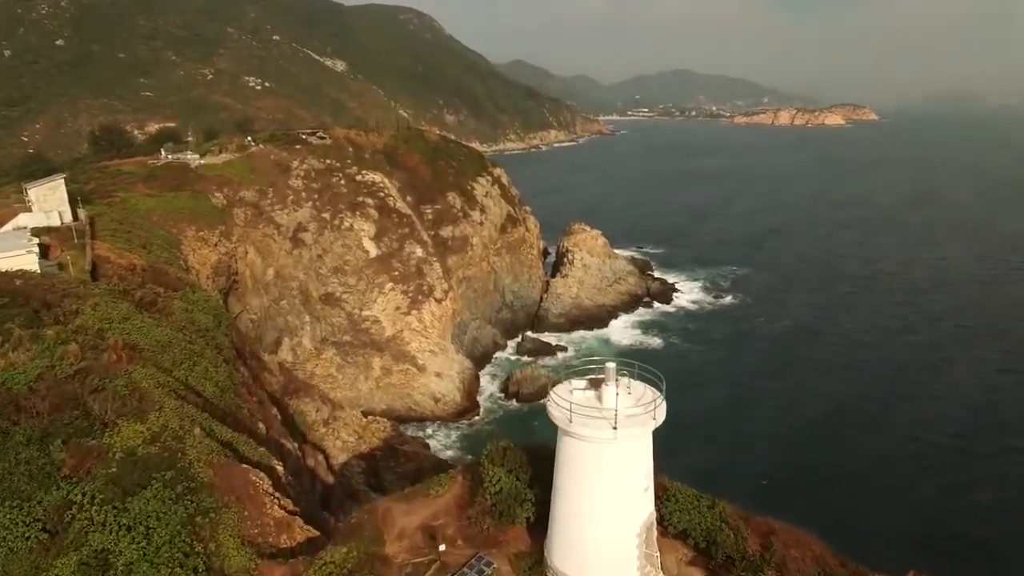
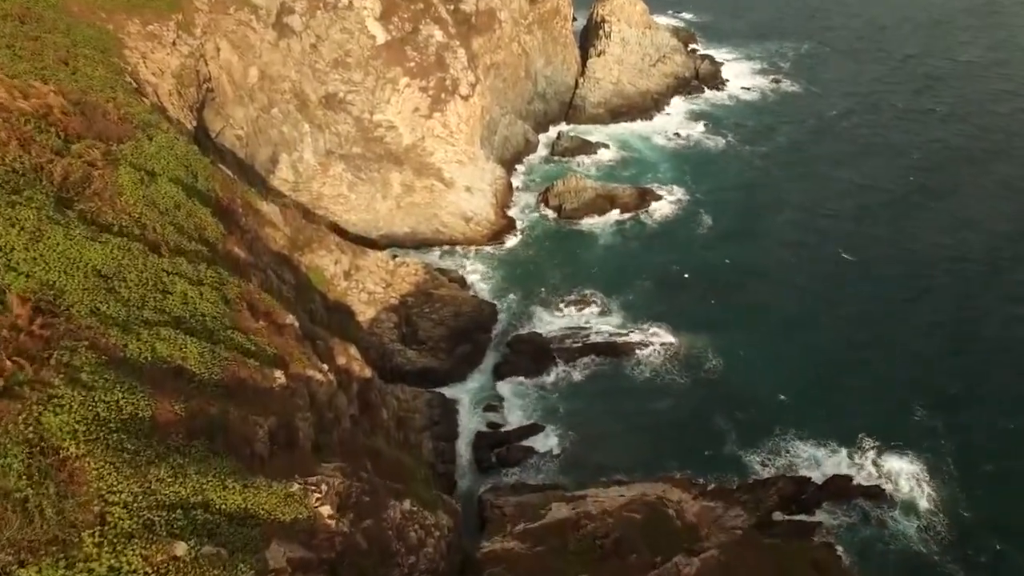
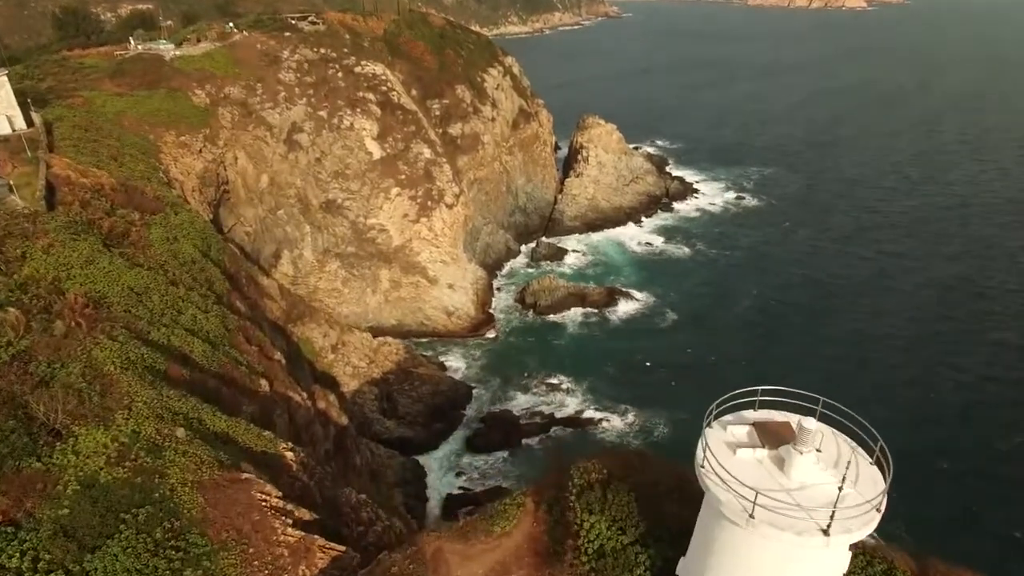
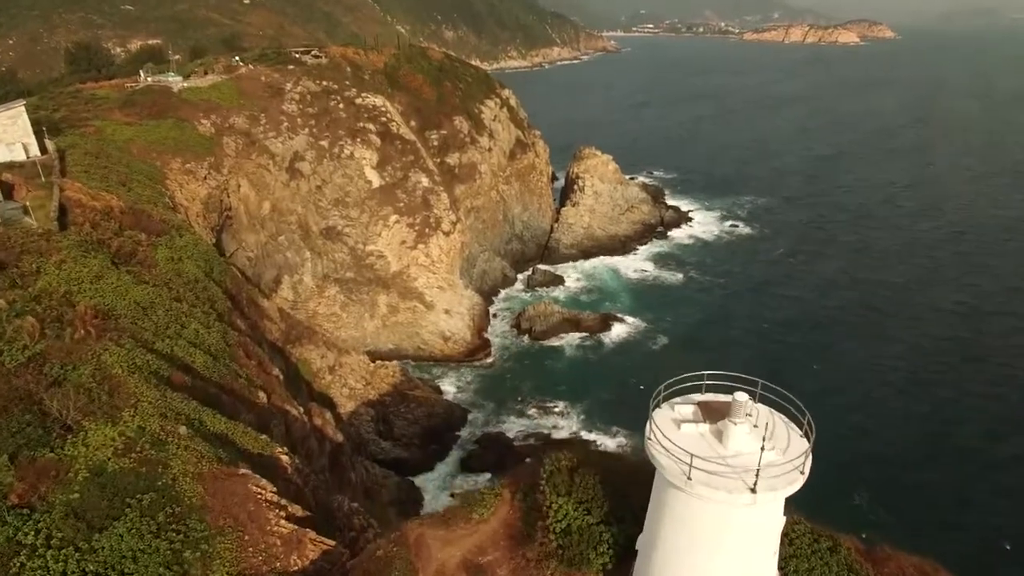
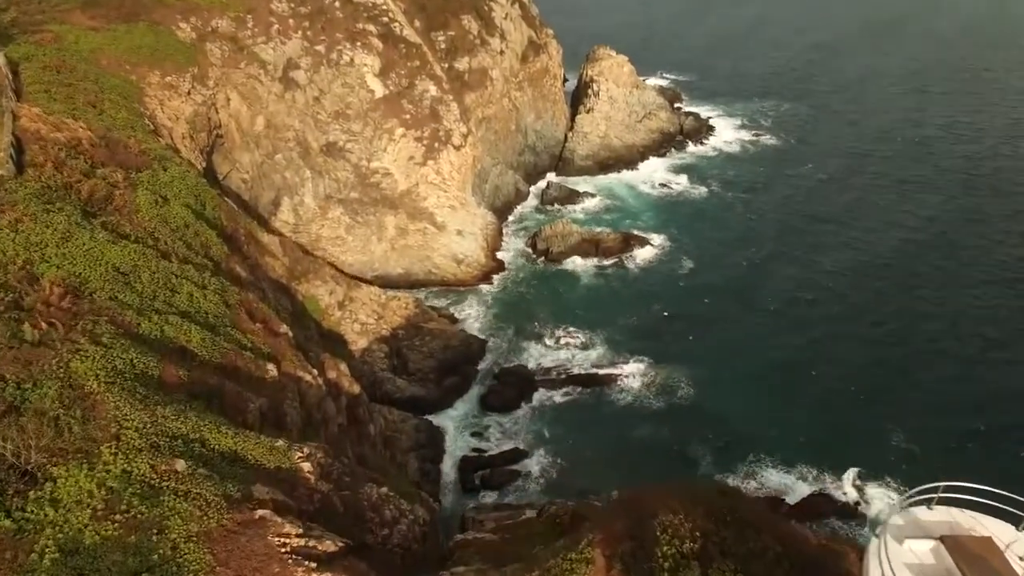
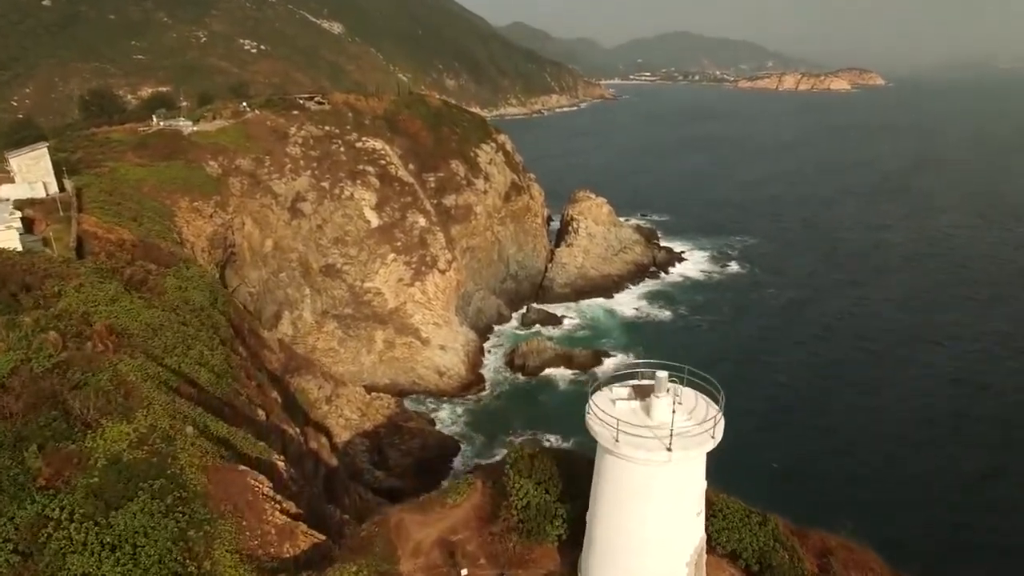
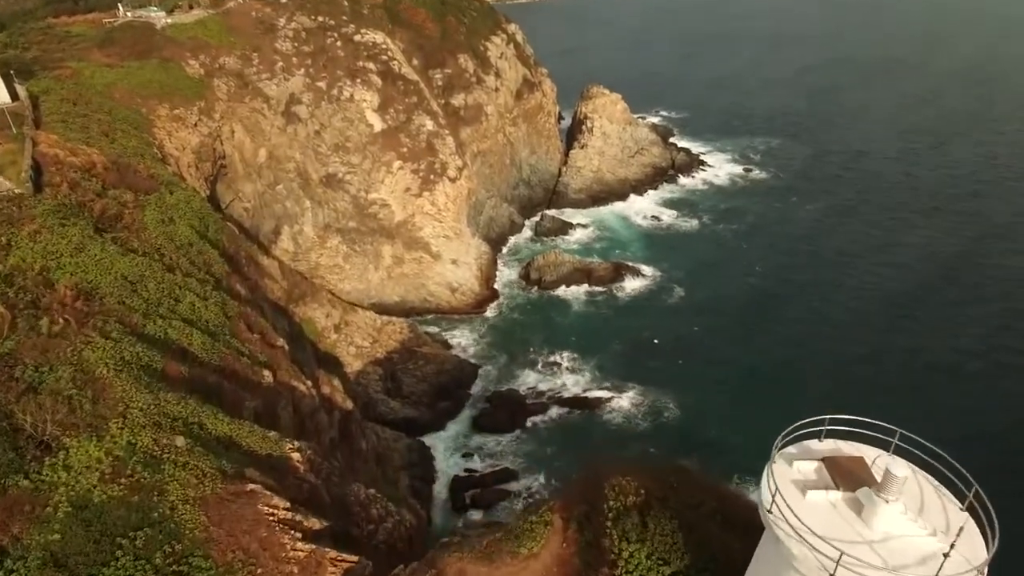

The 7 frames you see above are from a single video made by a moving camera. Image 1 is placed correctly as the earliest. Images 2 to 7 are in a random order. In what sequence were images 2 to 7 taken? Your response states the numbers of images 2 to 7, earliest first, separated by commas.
6, 4, 3, 7, 5, 2
